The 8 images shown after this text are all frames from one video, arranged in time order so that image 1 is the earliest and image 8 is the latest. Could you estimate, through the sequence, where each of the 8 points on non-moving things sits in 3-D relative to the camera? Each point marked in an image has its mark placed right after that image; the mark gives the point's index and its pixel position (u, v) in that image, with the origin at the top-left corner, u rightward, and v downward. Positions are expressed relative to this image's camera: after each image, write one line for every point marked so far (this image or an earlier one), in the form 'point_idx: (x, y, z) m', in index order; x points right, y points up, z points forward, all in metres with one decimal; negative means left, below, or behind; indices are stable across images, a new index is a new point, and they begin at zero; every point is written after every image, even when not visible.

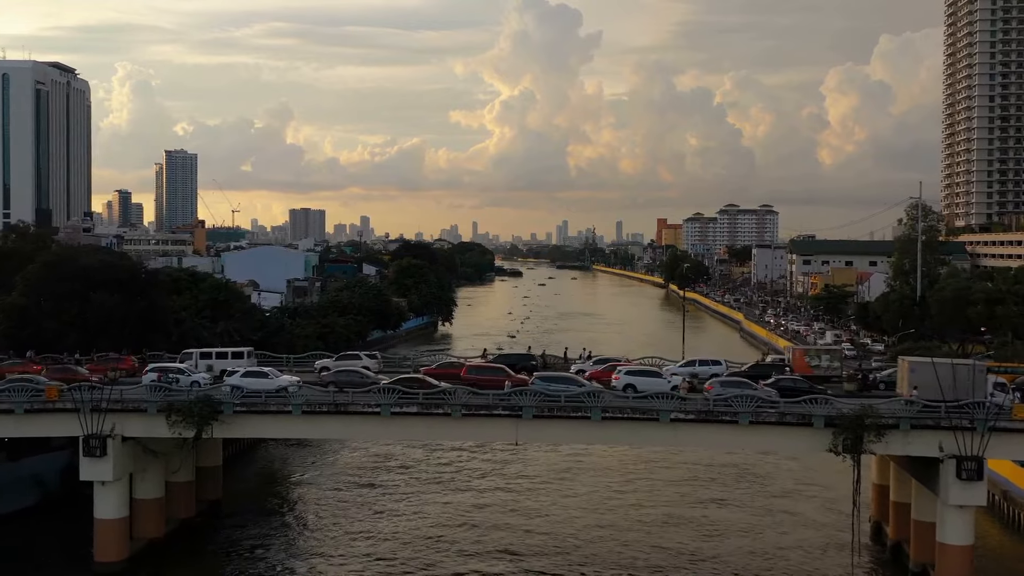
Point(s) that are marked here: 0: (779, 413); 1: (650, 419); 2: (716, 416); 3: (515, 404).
0: (+4.5, -2.1, +14.8) m
1: (+2.4, -2.3, +15.0) m
2: (+3.5, -2.2, +14.9) m
3: (+0.1, -2.0, +15.2) m
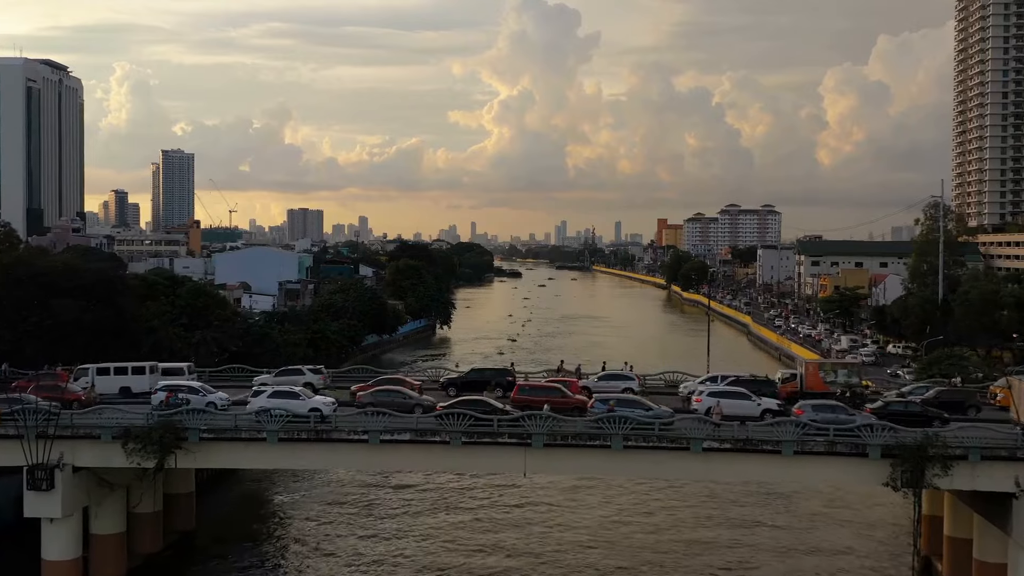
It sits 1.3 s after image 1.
0: (+4.6, -2.2, +12.8) m
1: (+2.5, -2.4, +13.0) m
2: (+3.6, -2.3, +12.9) m
3: (+0.2, -2.1, +13.1) m
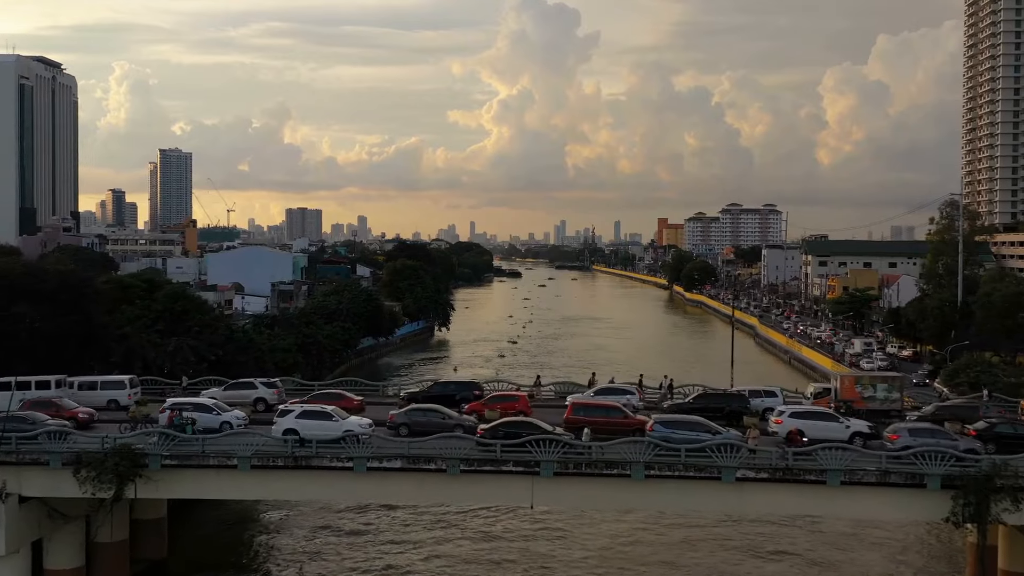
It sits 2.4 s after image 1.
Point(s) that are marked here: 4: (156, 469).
0: (+4.7, -2.3, +11.2) m
1: (+2.6, -2.5, +11.4) m
2: (+3.7, -2.4, +11.3) m
3: (+0.2, -2.2, +11.5) m
4: (-4.9, -2.5, +12.0) m
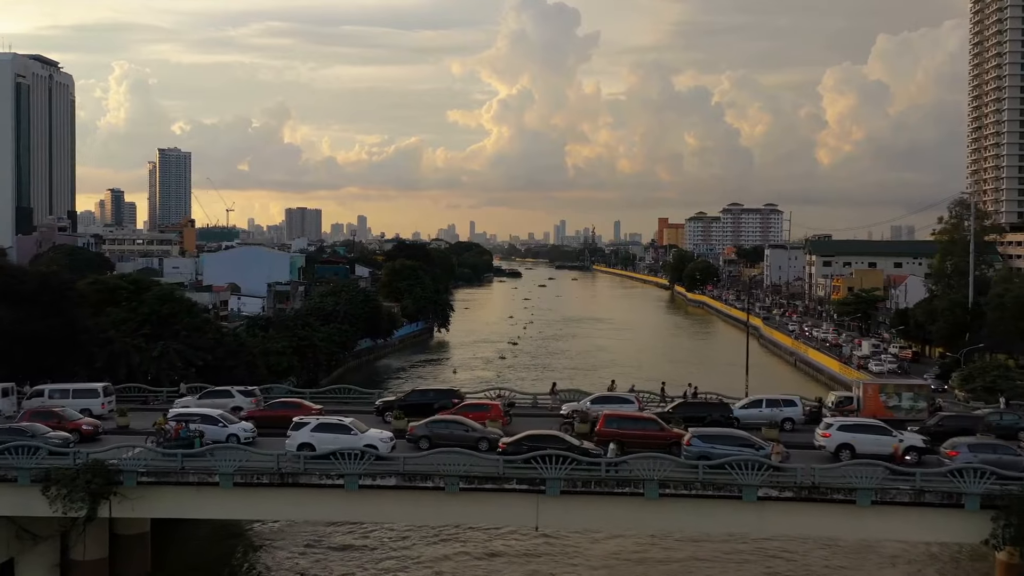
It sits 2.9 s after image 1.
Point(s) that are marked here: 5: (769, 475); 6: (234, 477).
0: (+4.7, -2.4, +10.3) m
1: (+2.6, -2.5, +10.5) m
2: (+3.7, -2.4, +10.4) m
3: (+0.3, -2.3, +10.6) m
4: (-4.8, -2.5, +11.2) m
5: (+3.1, -2.2, +10.5) m
6: (-3.5, -2.4, +11.0) m
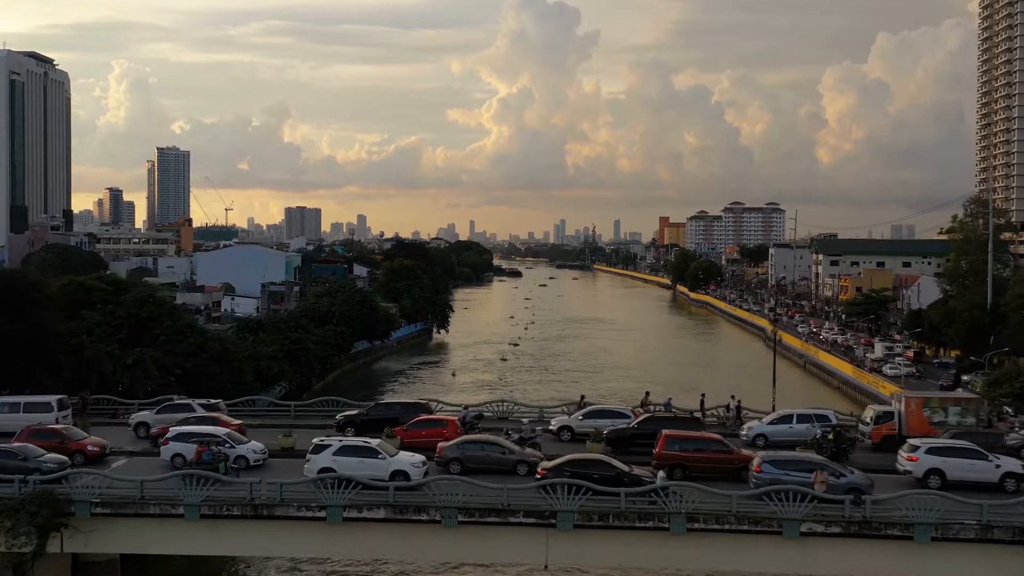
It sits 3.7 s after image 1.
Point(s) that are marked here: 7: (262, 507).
0: (+4.8, -2.4, +9.0) m
1: (+2.7, -2.6, +9.2) m
2: (+3.8, -2.5, +9.1) m
3: (+0.3, -2.3, +9.3) m
4: (-4.8, -2.6, +9.8) m
5: (+3.1, -2.3, +9.1) m
6: (-3.4, -2.4, +9.7) m
7: (-2.7, -2.4, +9.6) m
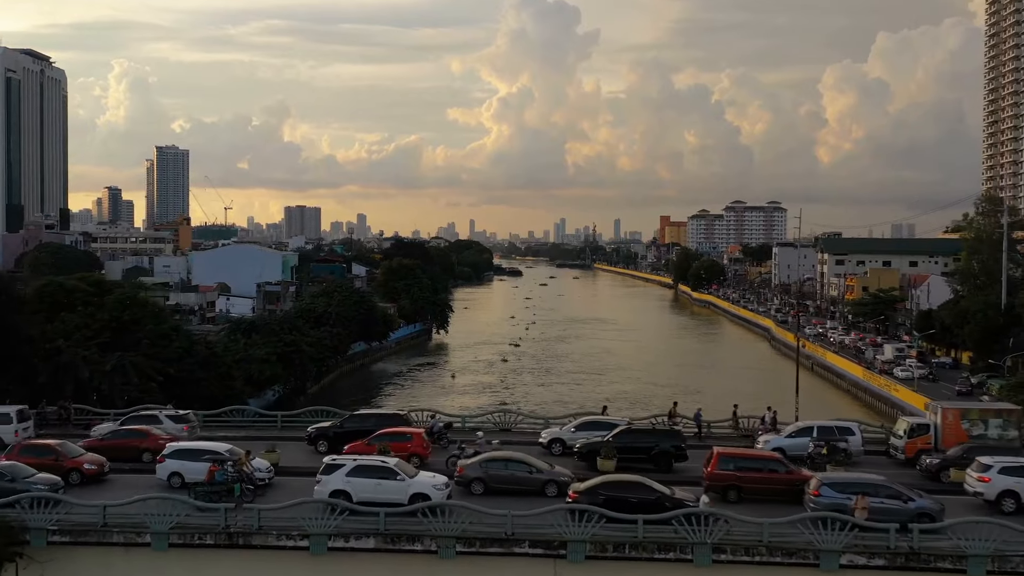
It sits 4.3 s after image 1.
0: (+4.8, -2.5, +8.0) m
1: (+2.7, -2.6, +8.2) m
2: (+3.8, -2.5, +8.1) m
3: (+0.4, -2.4, +8.3) m
4: (-4.7, -2.6, +8.9) m
5: (+3.2, -2.3, +8.1) m
6: (-3.4, -2.4, +8.7) m
7: (-2.7, -2.4, +8.6) m
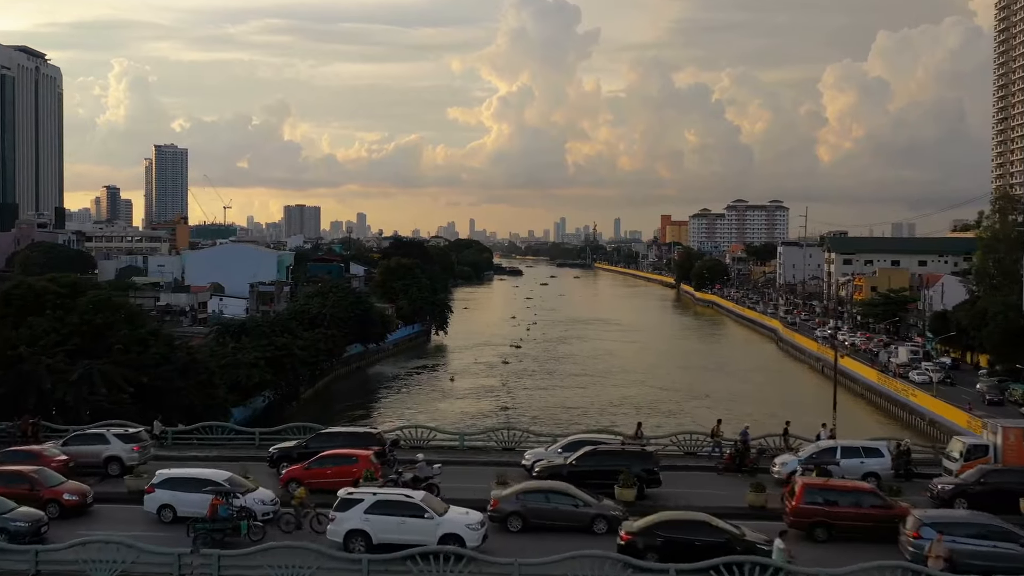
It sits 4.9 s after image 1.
0: (+4.9, -2.5, +6.7) m
1: (+2.8, -2.6, +6.9) m
2: (+3.9, -2.6, +6.8) m
3: (+0.4, -2.4, +7.0) m
4: (-4.7, -2.6, +7.5) m
5: (+3.2, -2.4, +6.8) m
6: (-3.3, -2.5, +7.3) m
7: (-2.6, -2.5, +7.3) m
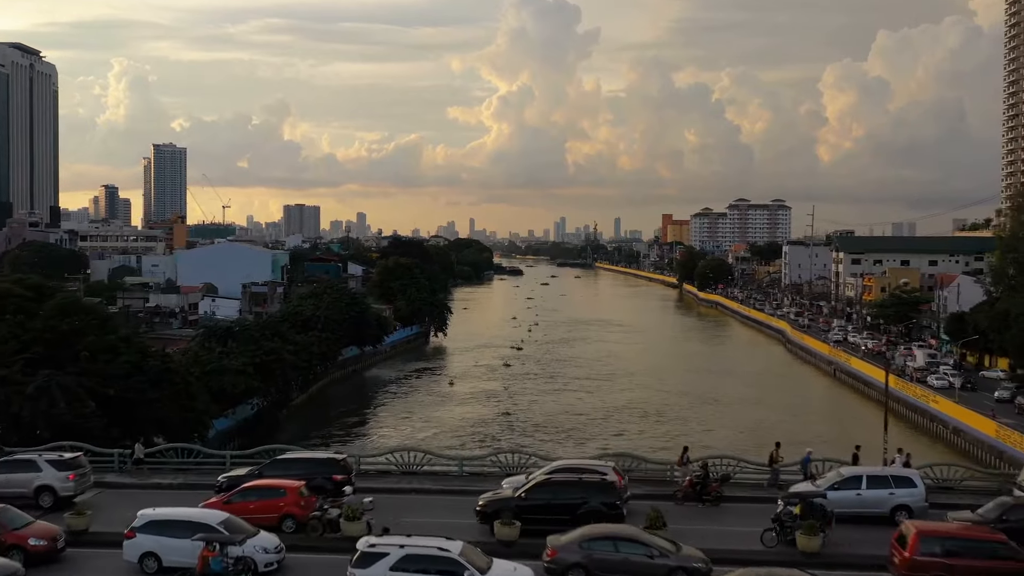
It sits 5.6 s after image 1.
0: (+5.0, -2.5, +5.3) m
1: (+2.8, -2.7, +5.4) m
2: (+3.9, -2.6, +5.4) m
3: (+0.5, -2.4, +5.6) m
4: (-4.6, -2.7, +6.1) m
5: (+3.3, -2.4, +5.4) m
6: (-3.3, -2.5, +5.9) m
7: (-2.6, -2.5, +5.9) m
